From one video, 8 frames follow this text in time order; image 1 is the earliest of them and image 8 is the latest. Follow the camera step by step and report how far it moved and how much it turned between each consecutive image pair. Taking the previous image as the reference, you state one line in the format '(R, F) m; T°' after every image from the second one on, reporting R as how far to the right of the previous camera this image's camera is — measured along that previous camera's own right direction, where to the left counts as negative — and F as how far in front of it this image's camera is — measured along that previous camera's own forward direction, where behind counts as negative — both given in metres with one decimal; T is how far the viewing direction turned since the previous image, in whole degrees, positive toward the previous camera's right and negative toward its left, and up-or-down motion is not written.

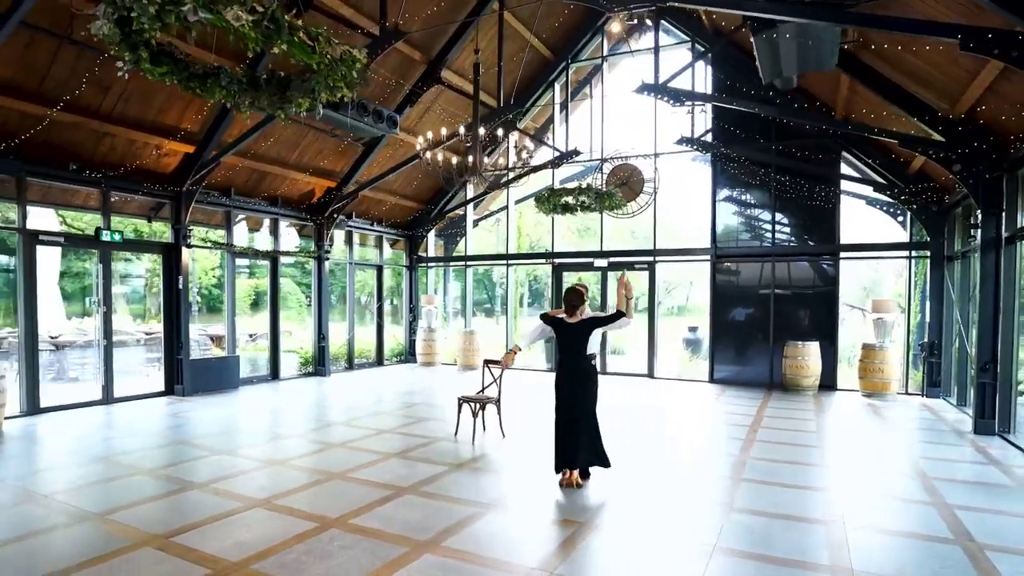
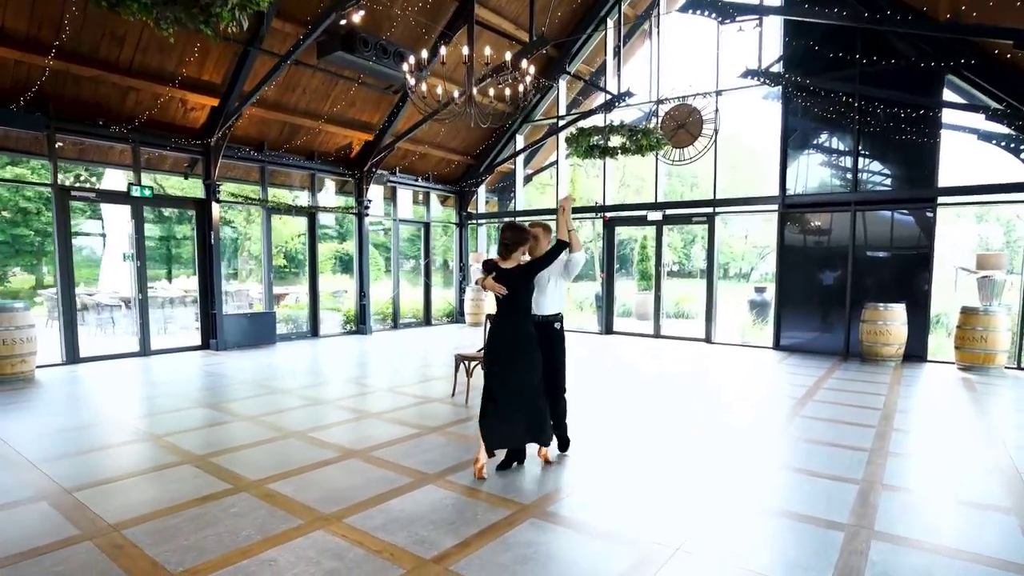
(+0.8, +0.7) m; -9°
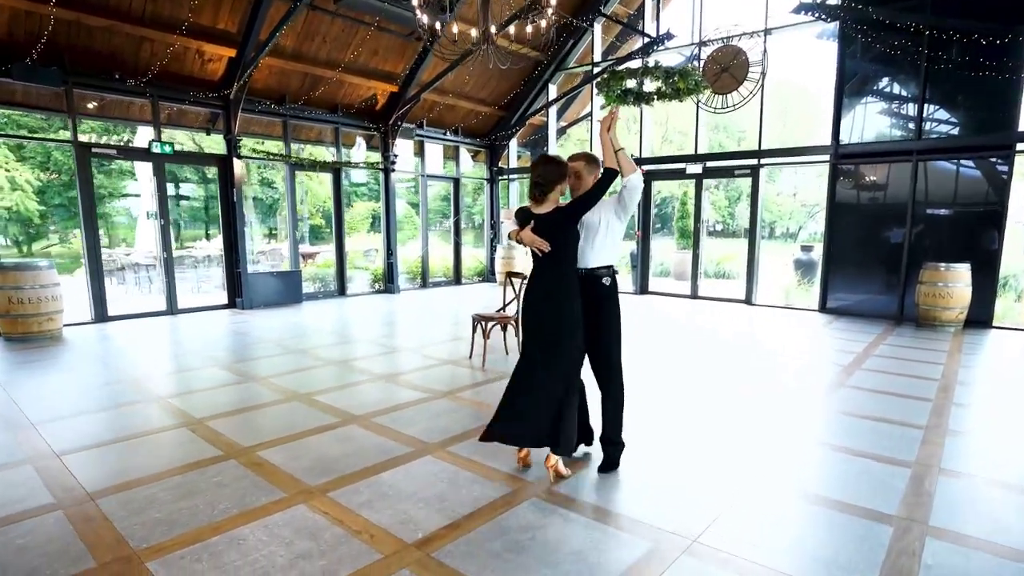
(+0.2, +0.3) m; -4°
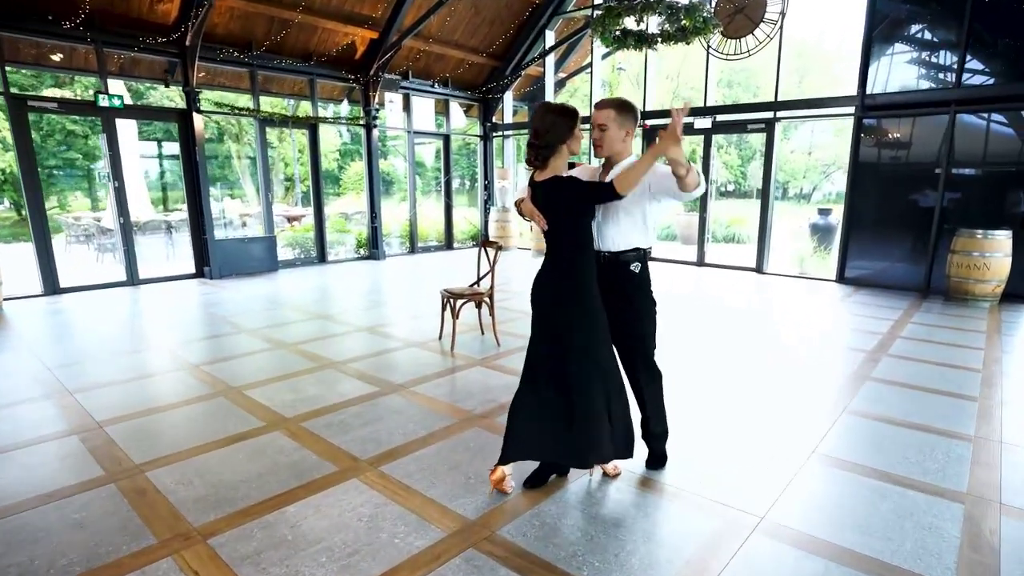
(+0.2, +0.6) m; -1°
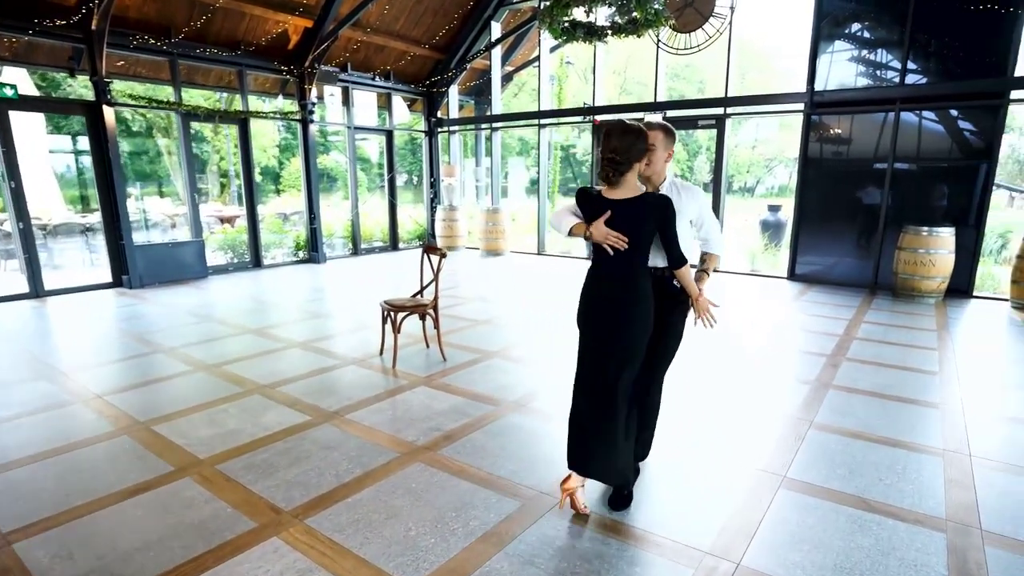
(0.0, +0.3) m; +5°
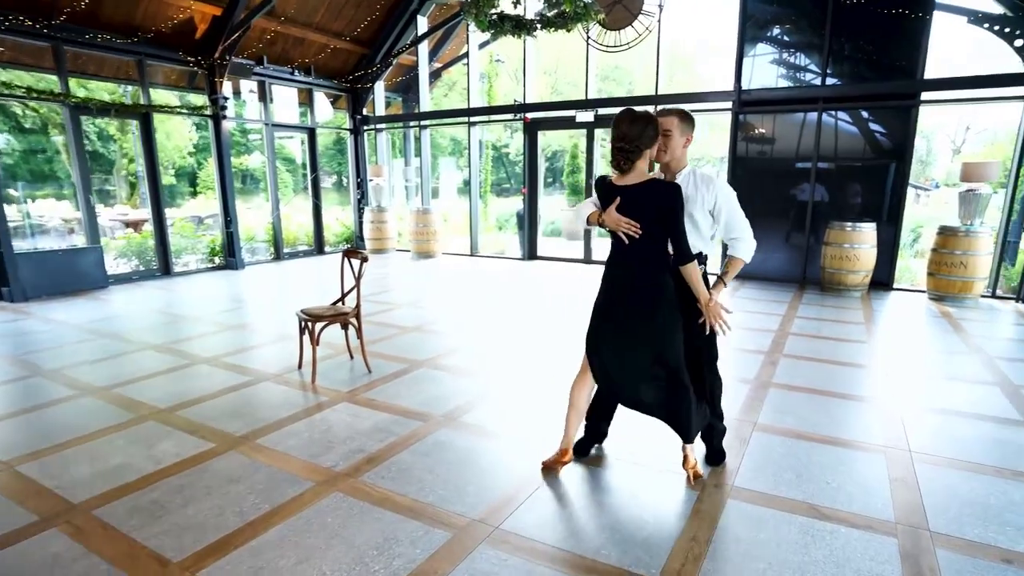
(0.0, +0.2) m; +6°
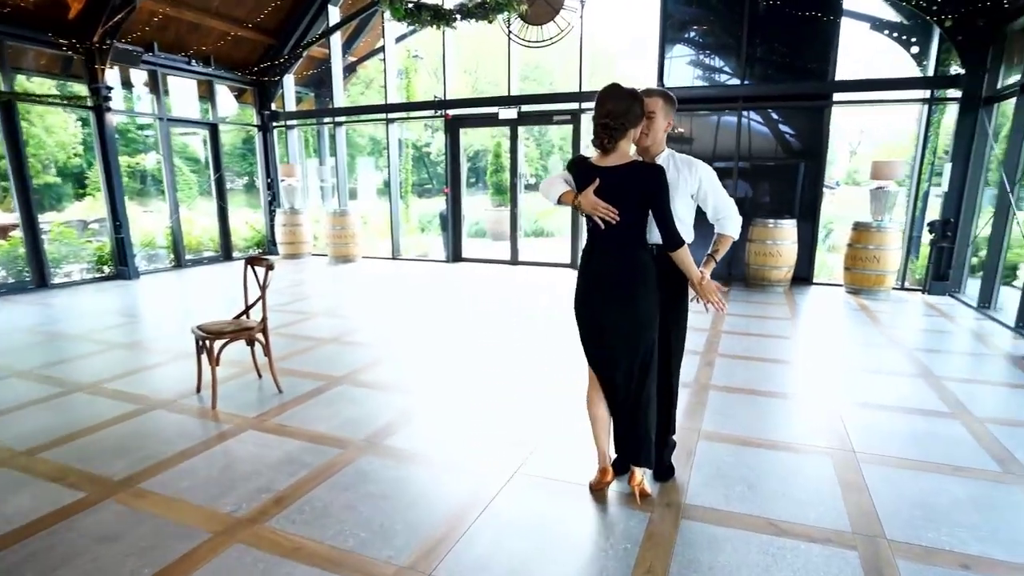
(0.0, +0.3) m; +7°
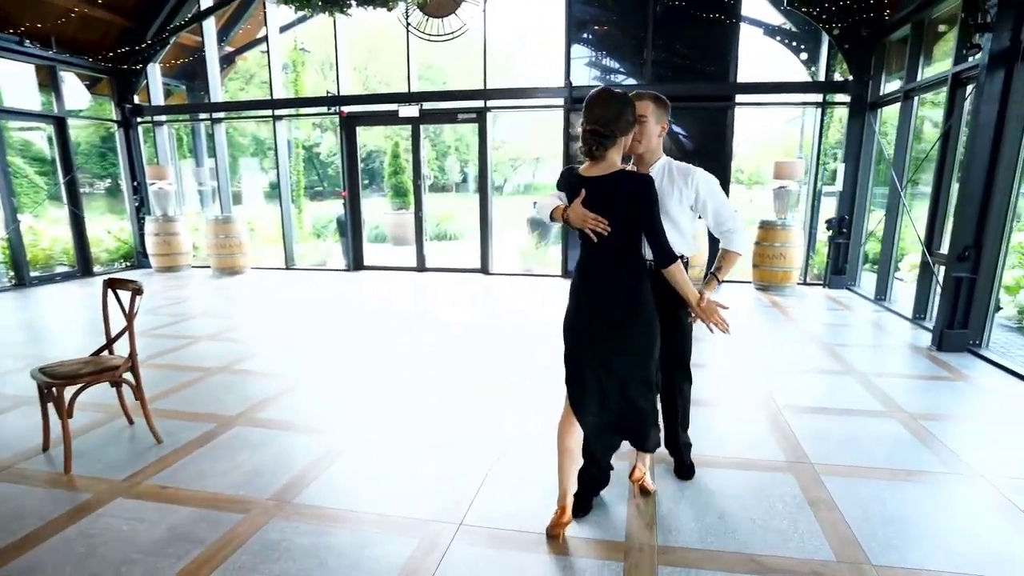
(-0.1, +0.3) m; +10°
